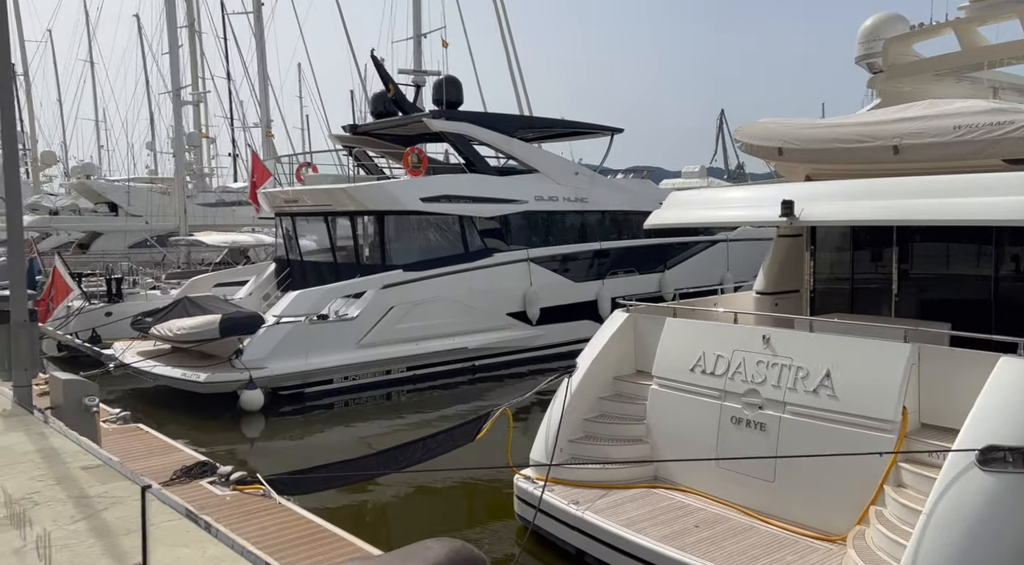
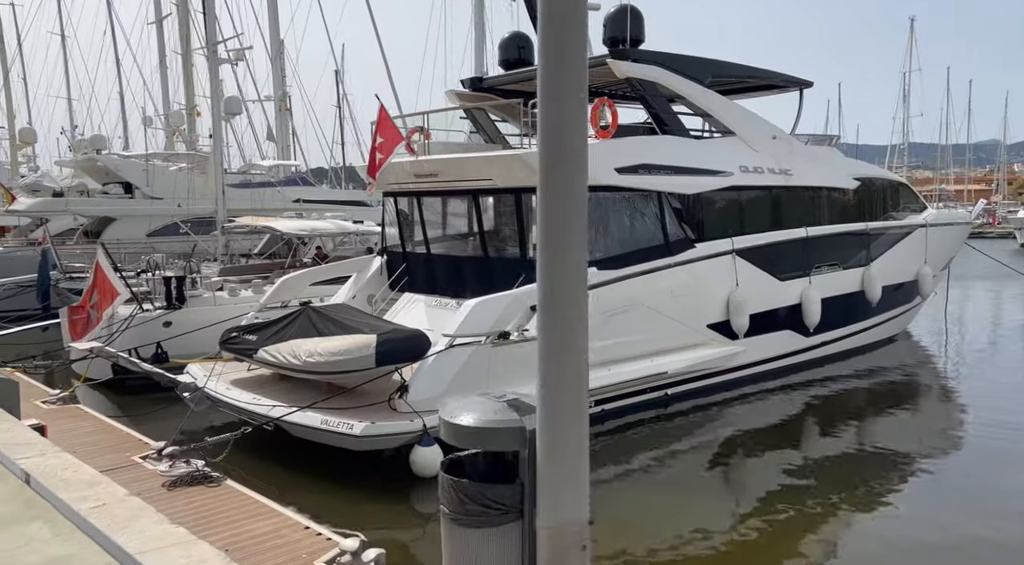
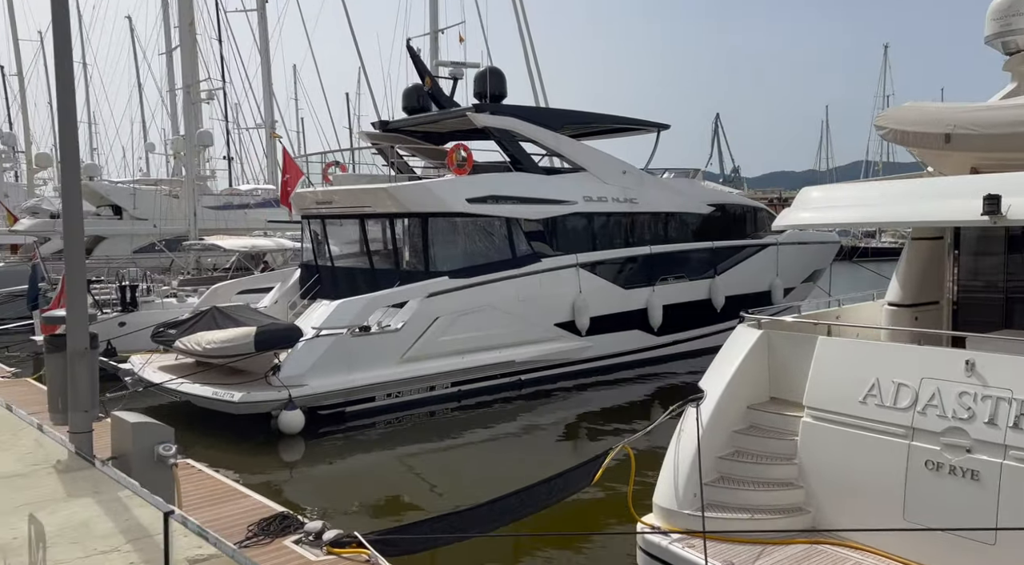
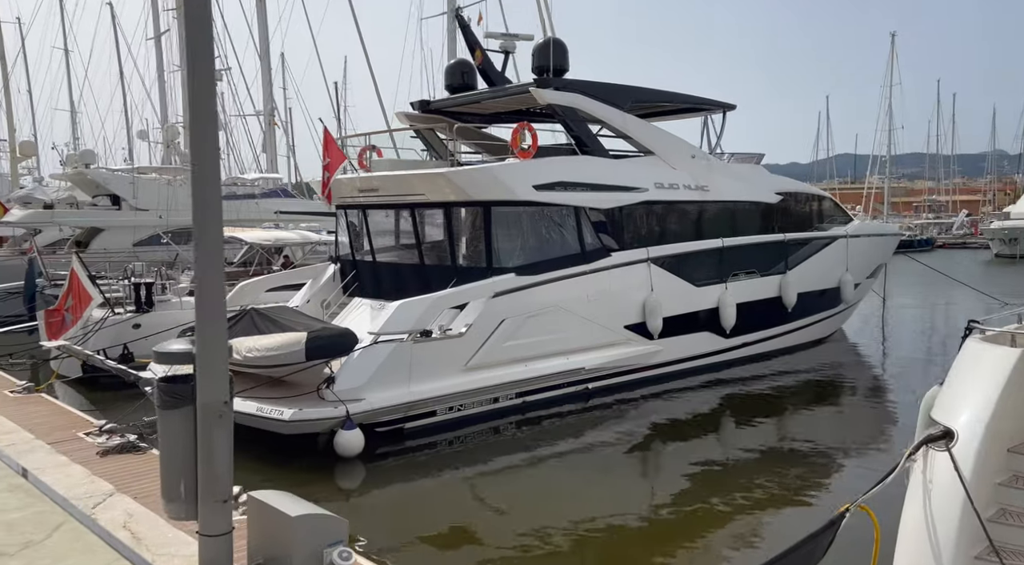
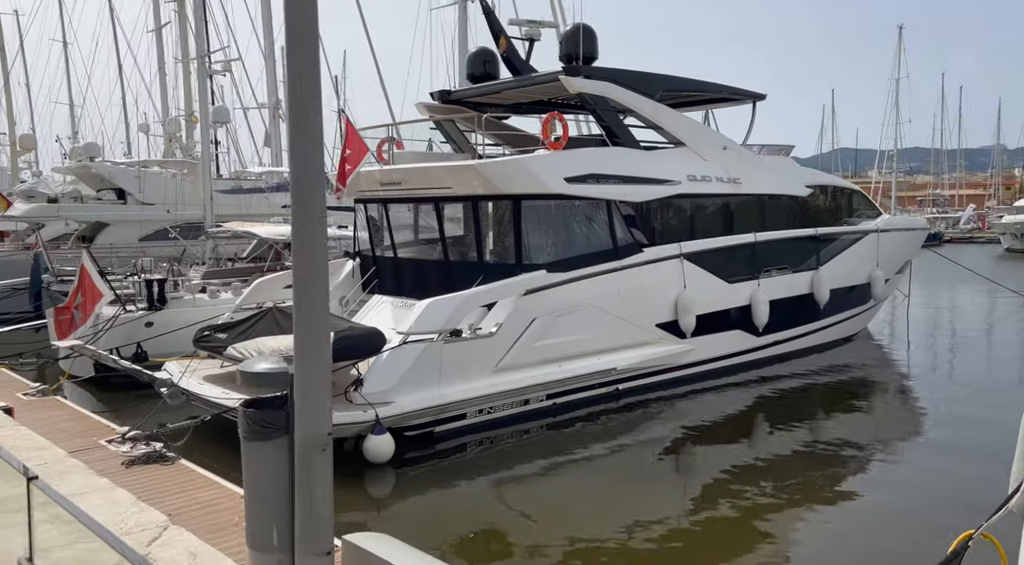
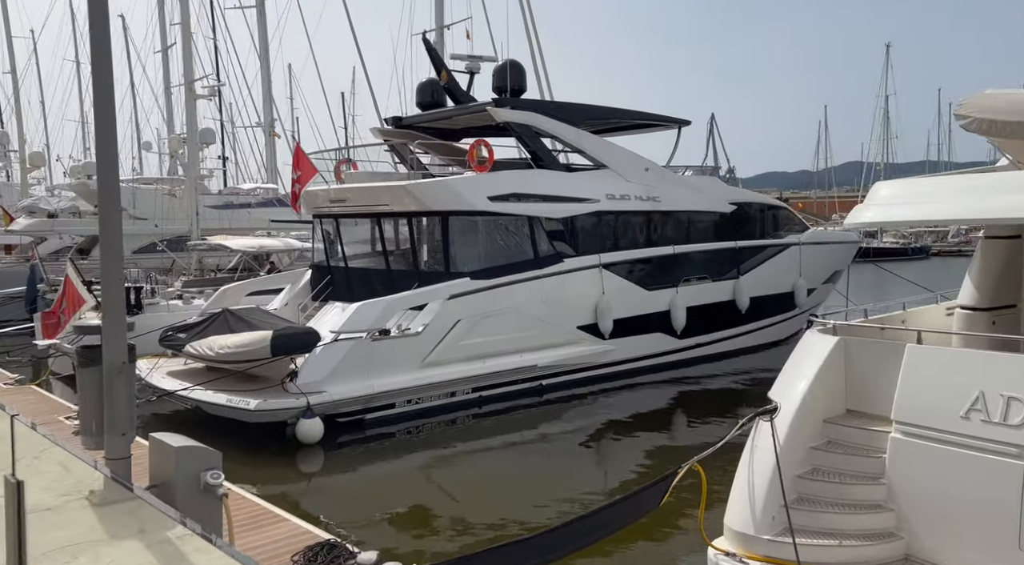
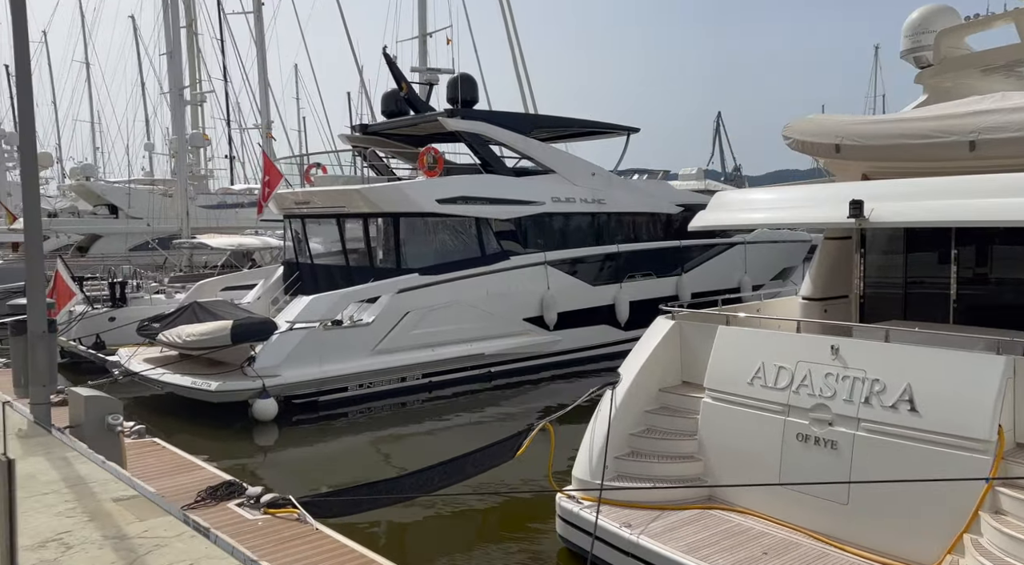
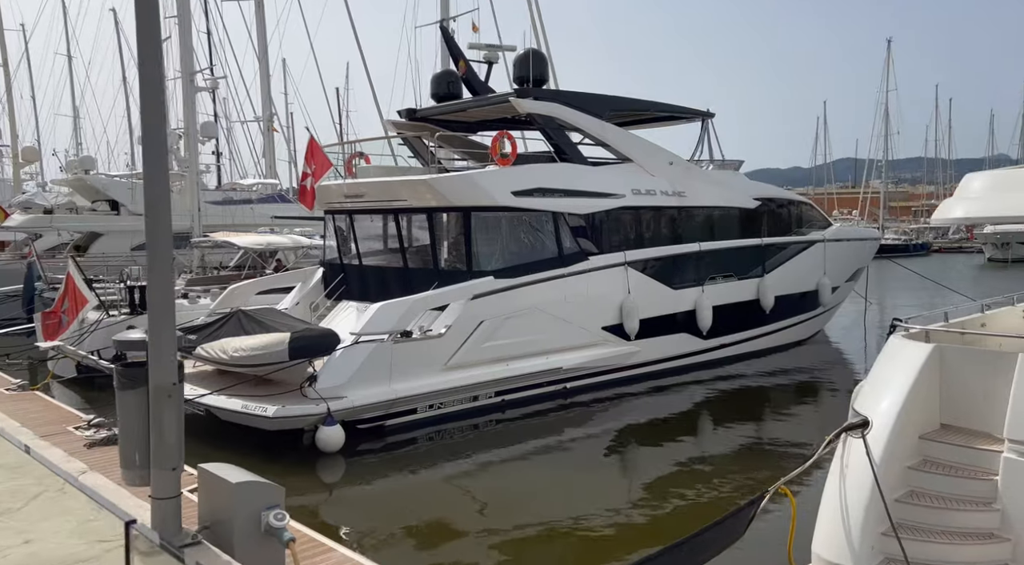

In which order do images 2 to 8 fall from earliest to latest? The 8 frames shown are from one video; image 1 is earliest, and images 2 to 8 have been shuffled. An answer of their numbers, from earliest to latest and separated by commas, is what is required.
7, 3, 6, 8, 4, 5, 2
